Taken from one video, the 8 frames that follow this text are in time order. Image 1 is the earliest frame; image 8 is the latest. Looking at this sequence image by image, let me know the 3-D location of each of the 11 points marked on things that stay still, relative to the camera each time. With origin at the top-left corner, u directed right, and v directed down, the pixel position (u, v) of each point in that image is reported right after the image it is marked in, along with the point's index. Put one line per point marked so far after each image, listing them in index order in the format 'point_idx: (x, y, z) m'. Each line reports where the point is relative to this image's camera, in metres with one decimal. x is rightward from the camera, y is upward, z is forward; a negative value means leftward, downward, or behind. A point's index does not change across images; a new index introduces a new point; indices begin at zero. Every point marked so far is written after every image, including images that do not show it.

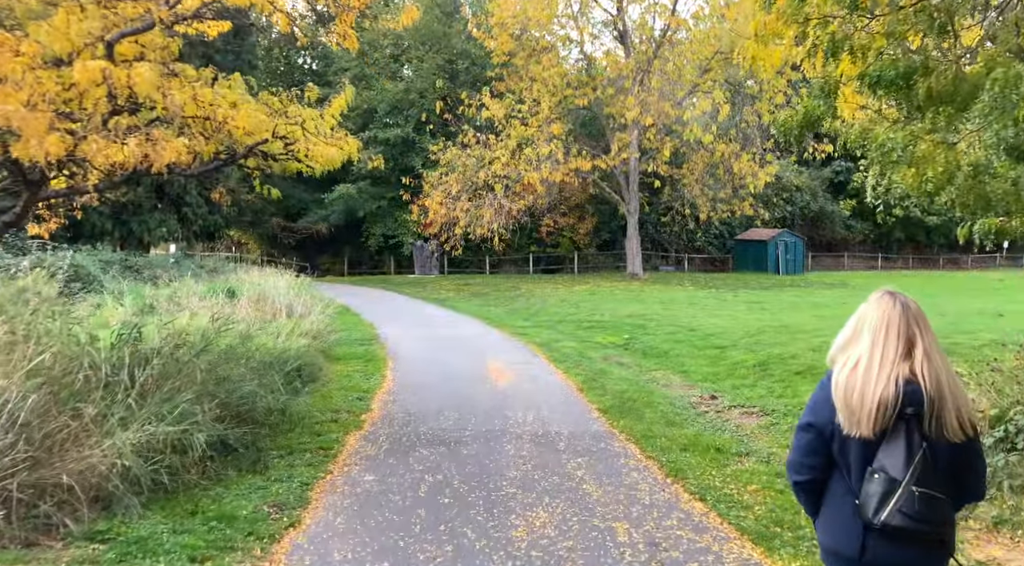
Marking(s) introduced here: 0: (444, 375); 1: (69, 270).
0: (-0.9, -1.3, +11.6) m
1: (-10.0, +0.3, +19.1) m
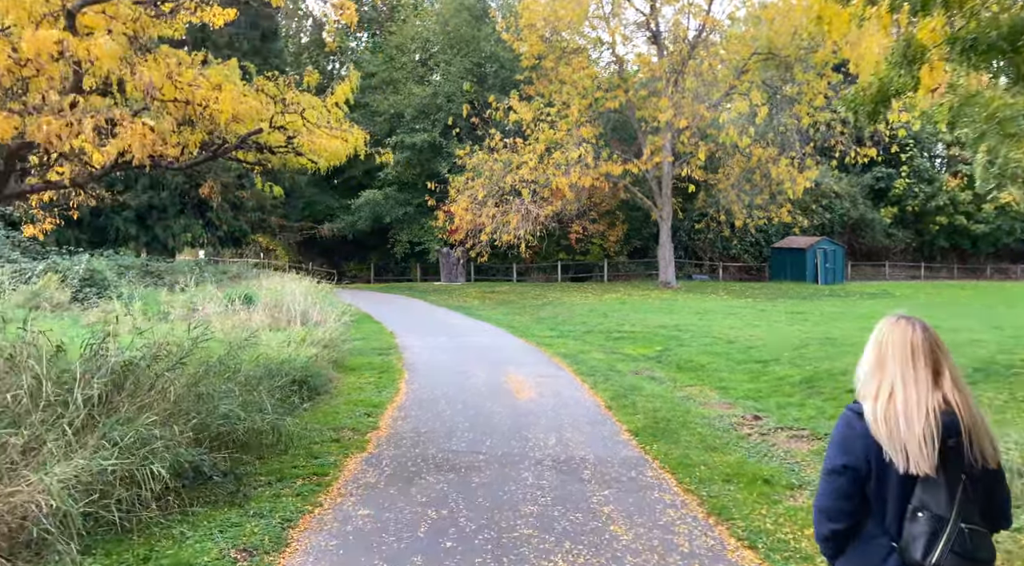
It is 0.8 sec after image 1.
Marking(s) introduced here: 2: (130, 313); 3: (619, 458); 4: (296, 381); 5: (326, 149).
0: (-0.7, -1.4, +10.7) m
1: (-9.4, +0.2, +18.6) m
2: (-6.3, -0.5, +13.9) m
3: (+0.9, -1.5, +7.3) m
4: (-2.5, -1.1, +9.5) m
5: (-1.7, +1.2, +7.6) m
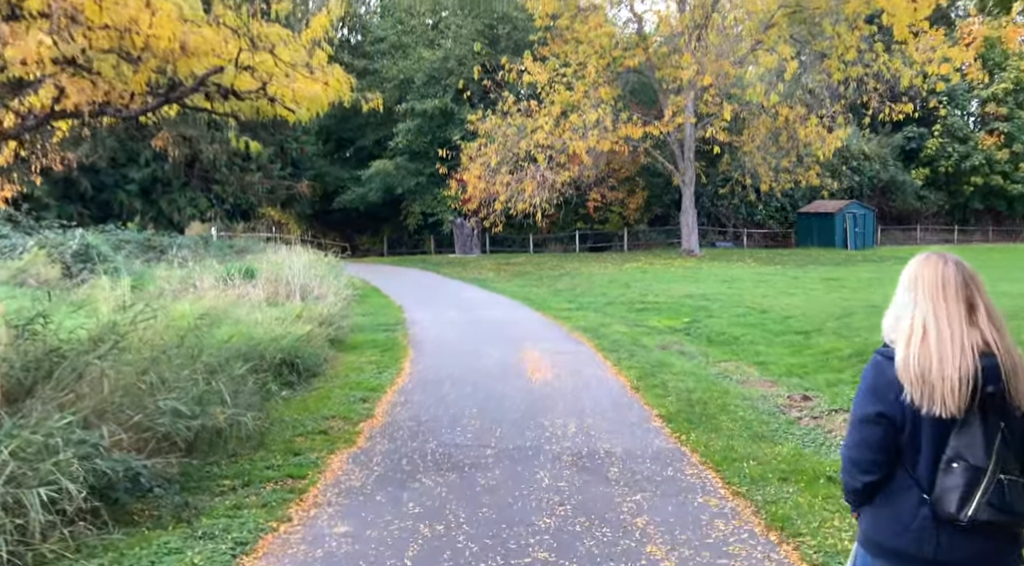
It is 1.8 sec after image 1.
0: (-0.5, -1.0, +9.7) m
1: (-9.1, +0.7, +17.7) m
2: (-6.0, -0.1, +13.0) m
3: (+1.0, -1.2, +6.2) m
4: (-2.4, -0.8, +8.5) m
5: (-1.6, +1.4, +6.5) m
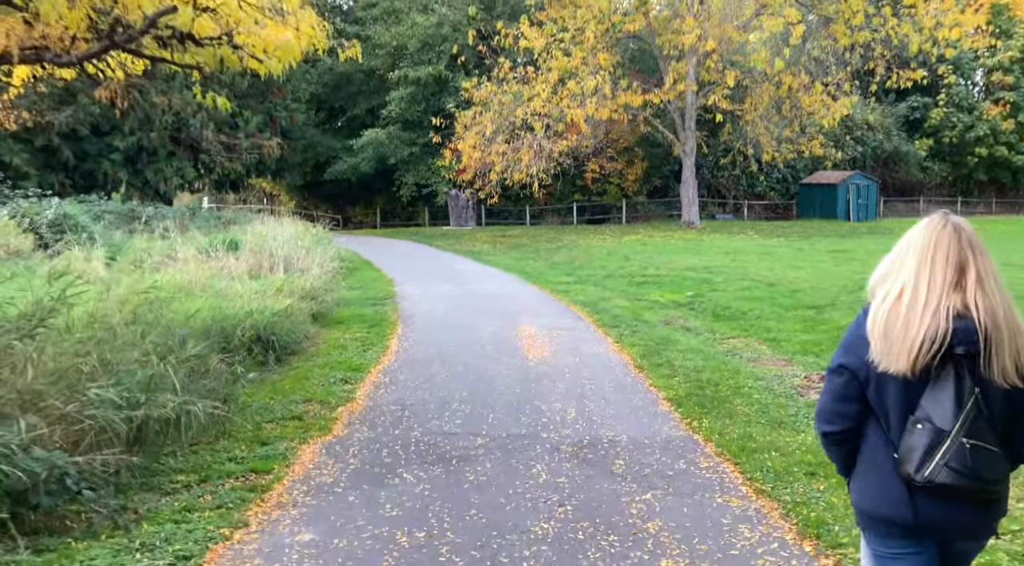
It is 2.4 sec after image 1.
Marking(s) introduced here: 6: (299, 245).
0: (-0.5, -0.7, +9.0) m
1: (-9.2, +1.2, +16.9) m
2: (-6.1, +0.3, +12.3) m
3: (+1.0, -1.0, +5.5) m
4: (-2.4, -0.5, +7.8) m
5: (-1.7, +1.7, +5.8) m
6: (-3.9, +0.7, +15.4) m
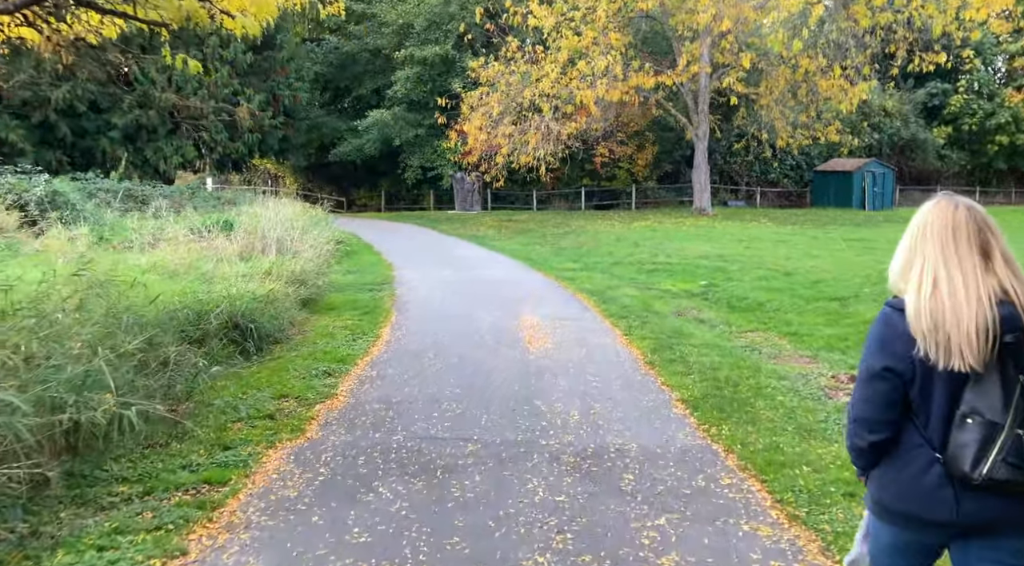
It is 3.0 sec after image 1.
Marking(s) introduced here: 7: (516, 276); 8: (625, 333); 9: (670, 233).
0: (-0.5, -0.5, +8.4) m
1: (-9.1, +1.6, +16.3) m
2: (-6.1, +0.5, +11.7) m
3: (+0.9, -1.0, +4.9) m
4: (-2.4, -0.4, +7.2) m
5: (-1.6, +1.8, +5.1) m
6: (-3.8, +1.0, +14.7) m
7: (+0.1, +0.1, +13.3) m
8: (+1.2, -0.5, +8.6) m
9: (+3.8, +1.2, +20.0) m
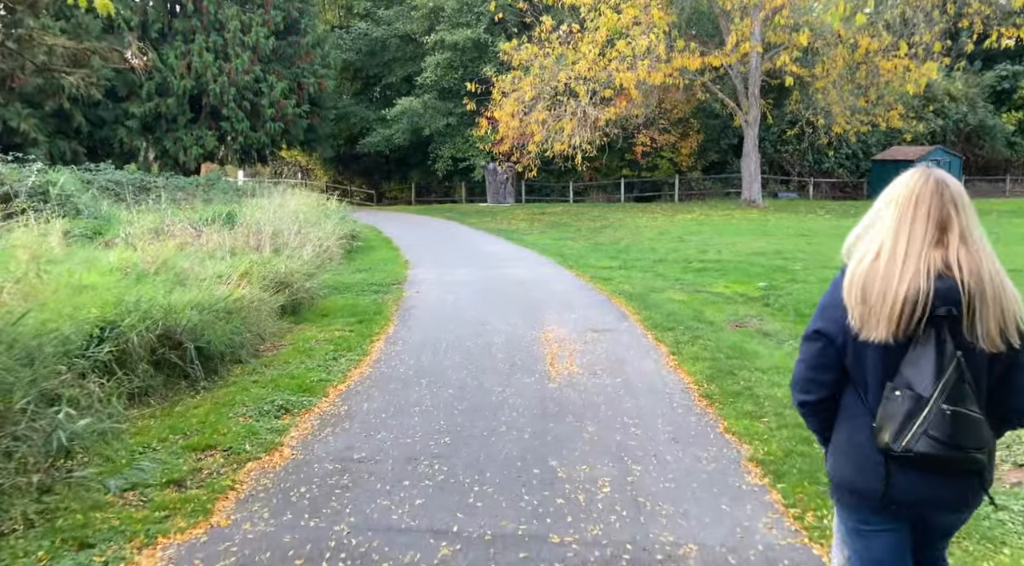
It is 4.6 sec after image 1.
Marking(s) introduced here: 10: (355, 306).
0: (-0.4, -0.6, +6.7) m
1: (-8.6, +1.7, +15.1) m
2: (-5.8, +0.5, +10.3) m
3: (+0.9, -1.0, +3.2) m
4: (-2.3, -0.4, +5.6) m
5: (-1.6, +1.7, +3.5) m
6: (-3.4, +1.0, +13.2) m
7: (+0.4, +0.1, +11.6) m
8: (+1.3, -0.6, +6.9) m
9: (+4.4, +1.2, +18.1) m
10: (-1.7, -0.2, +9.4) m
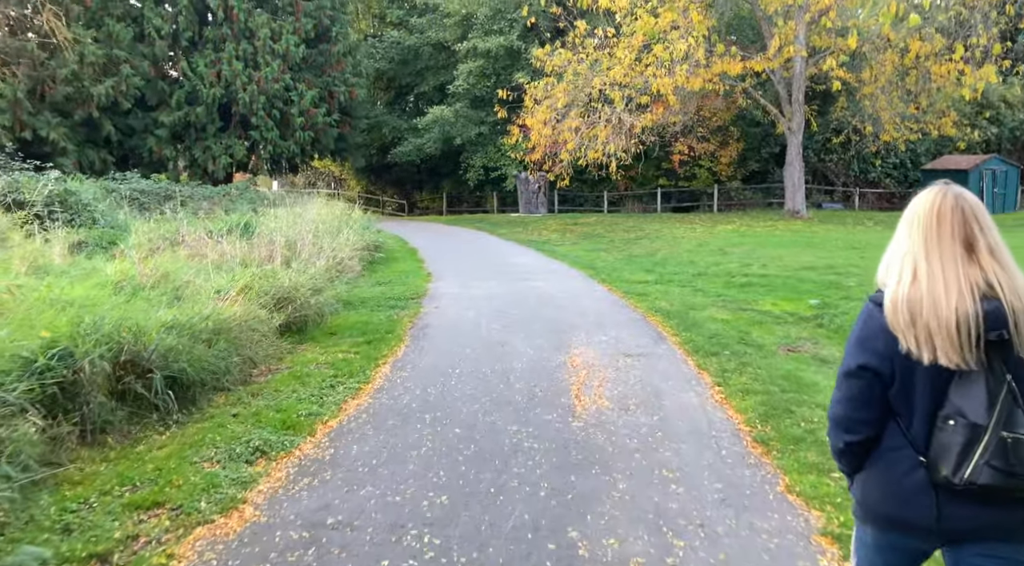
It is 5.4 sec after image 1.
0: (-0.2, -0.7, +5.9) m
1: (-8.1, +1.5, +14.6) m
2: (-5.5, +0.4, +9.7) m
3: (+0.9, -1.1, +2.3) m
4: (-2.2, -0.5, +4.9) m
5: (-1.6, +1.6, +2.8) m
6: (-2.9, +0.8, +12.6) m
7: (+0.8, -0.1, +10.8) m
8: (+1.5, -0.7, +6.0) m
9: (+5.1, +0.9, +17.1) m
10: (-1.5, -0.4, +8.6) m
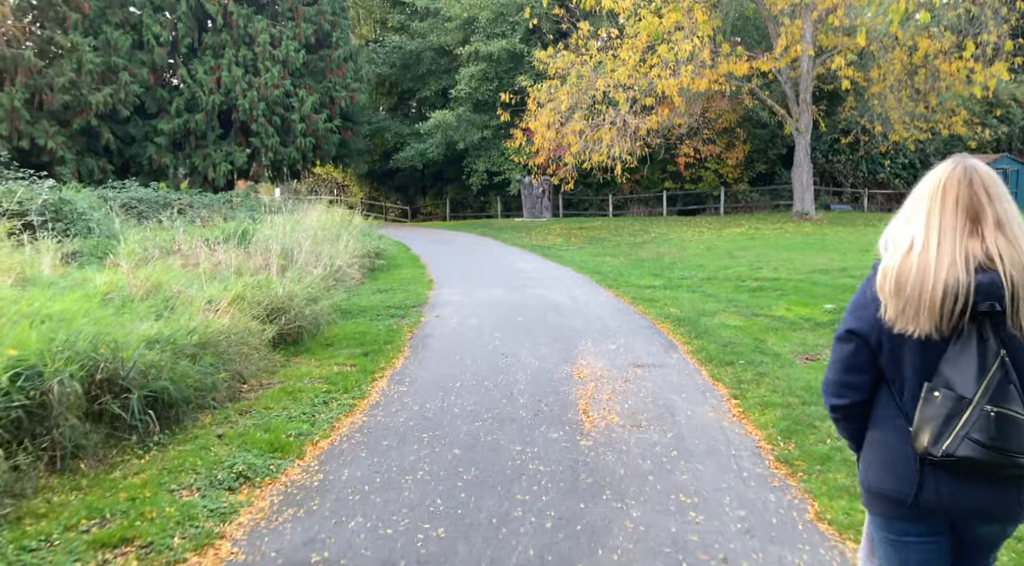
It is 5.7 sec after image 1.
0: (-0.2, -0.8, +5.6) m
1: (-8.0, +1.3, +14.3) m
2: (-5.4, +0.3, +9.4) m
3: (+0.9, -1.1, +2.0) m
4: (-2.2, -0.6, +4.6) m
5: (-1.6, +1.6, +2.4) m
6: (-2.9, +0.7, +12.2) m
7: (+0.8, -0.2, +10.4) m
8: (+1.5, -0.7, +5.6) m
9: (+5.1, +0.8, +16.7) m
10: (-1.4, -0.5, +8.3) m
